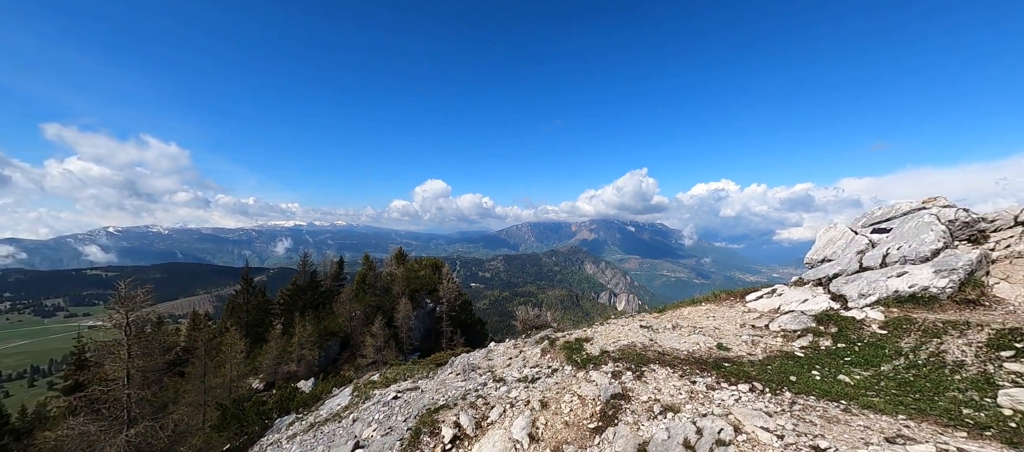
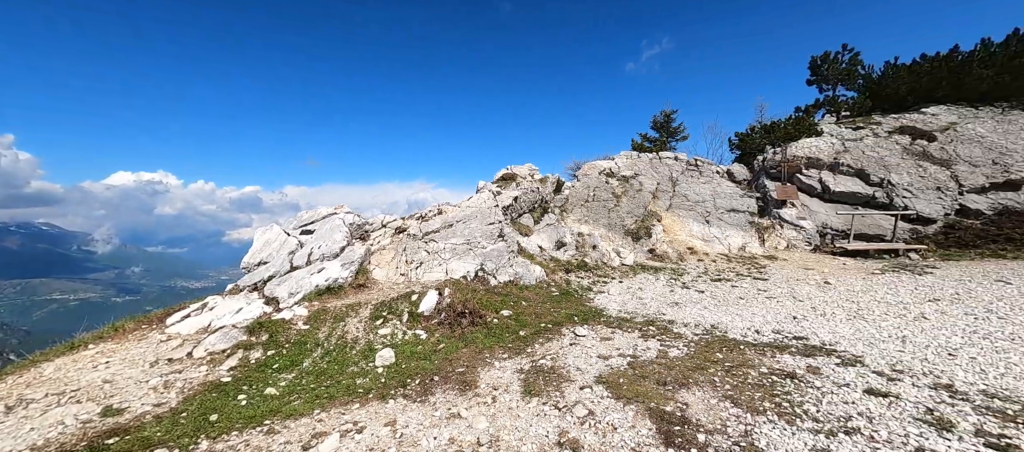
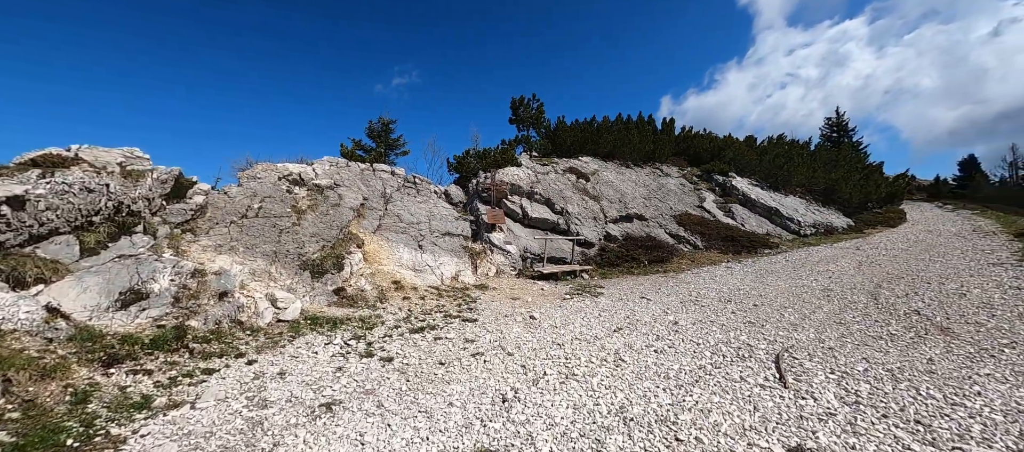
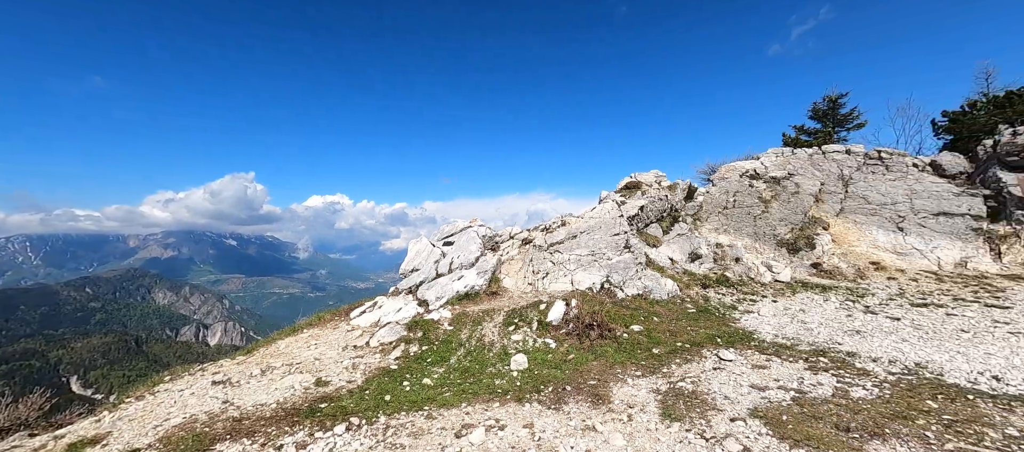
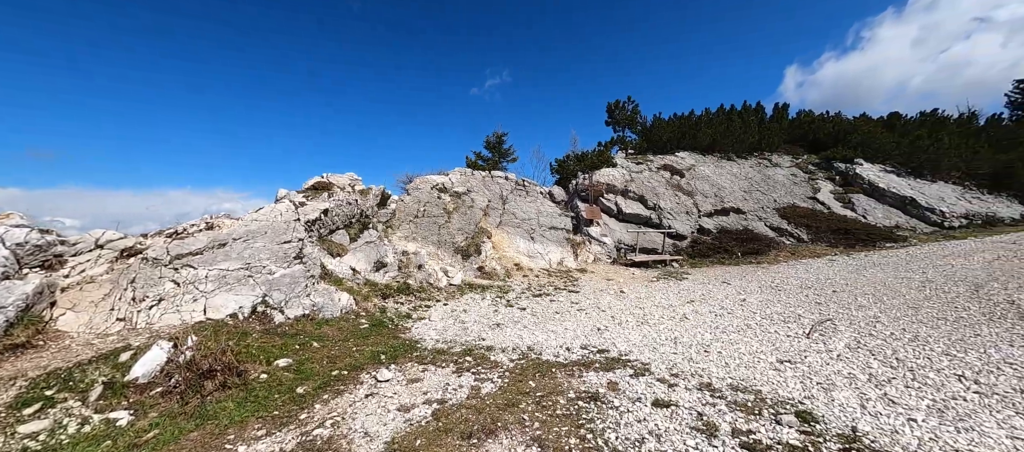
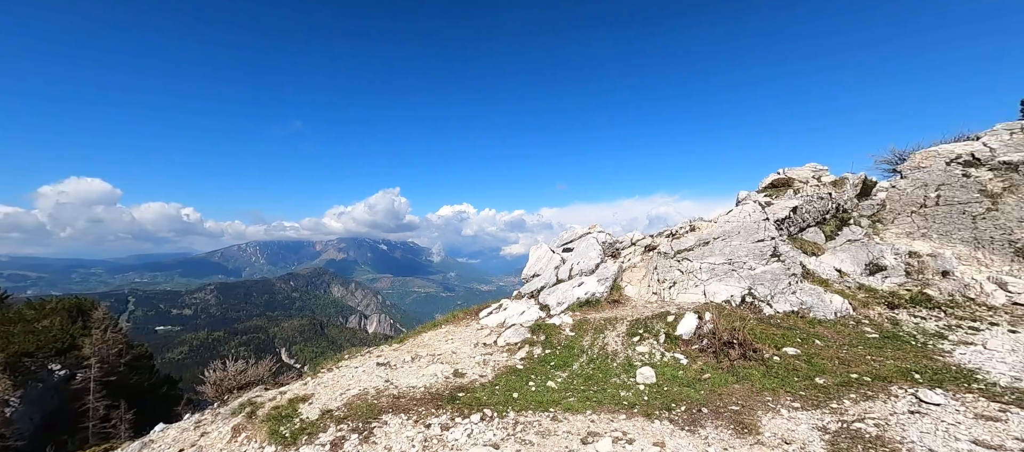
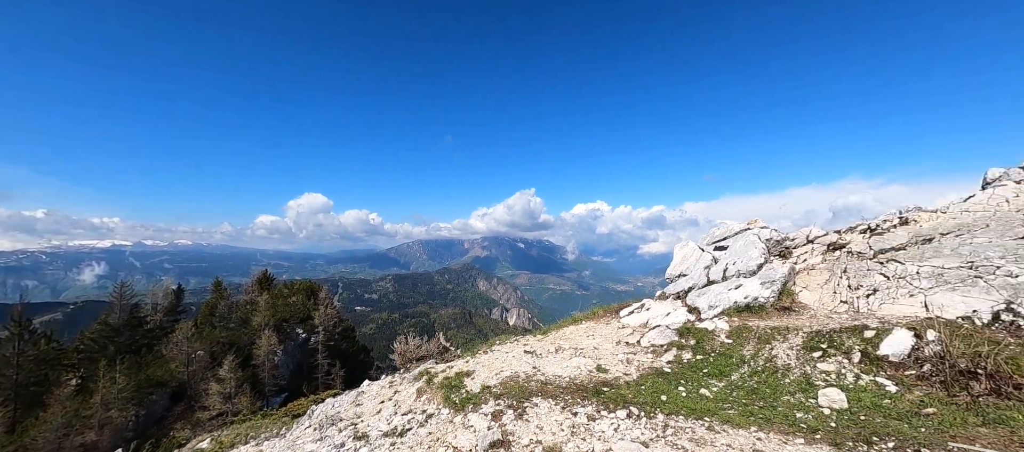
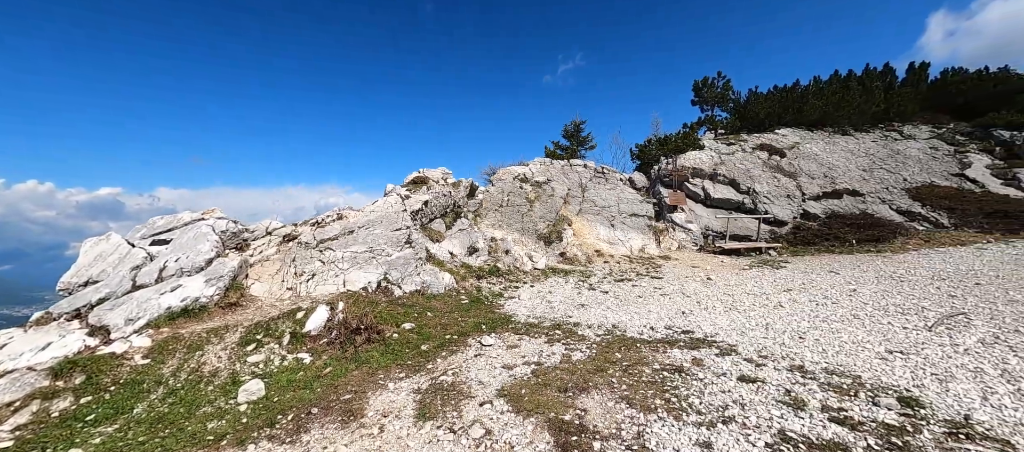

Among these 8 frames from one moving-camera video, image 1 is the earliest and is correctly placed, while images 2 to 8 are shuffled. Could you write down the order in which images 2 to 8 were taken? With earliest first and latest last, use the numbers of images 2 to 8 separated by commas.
7, 6, 4, 2, 8, 5, 3
